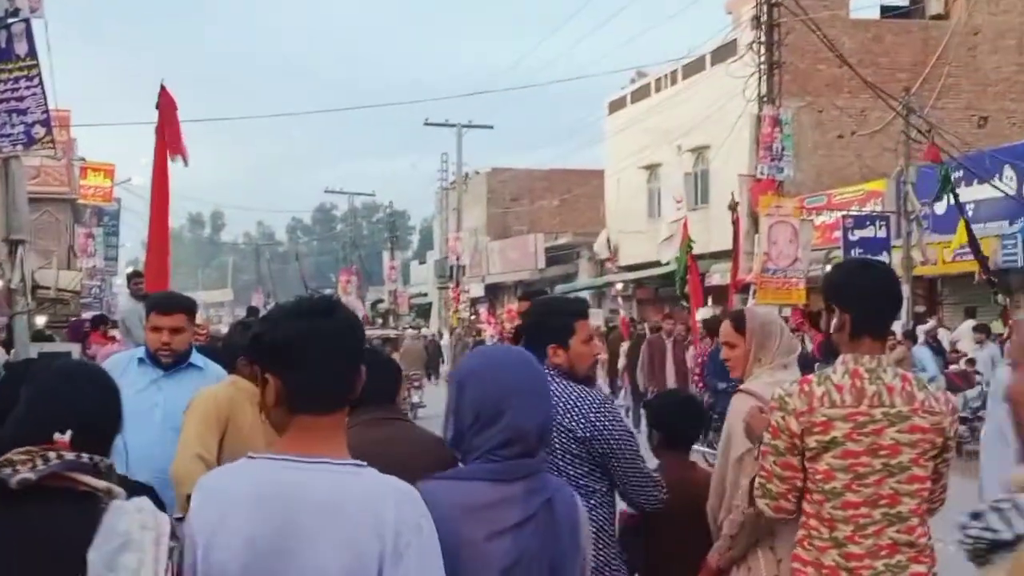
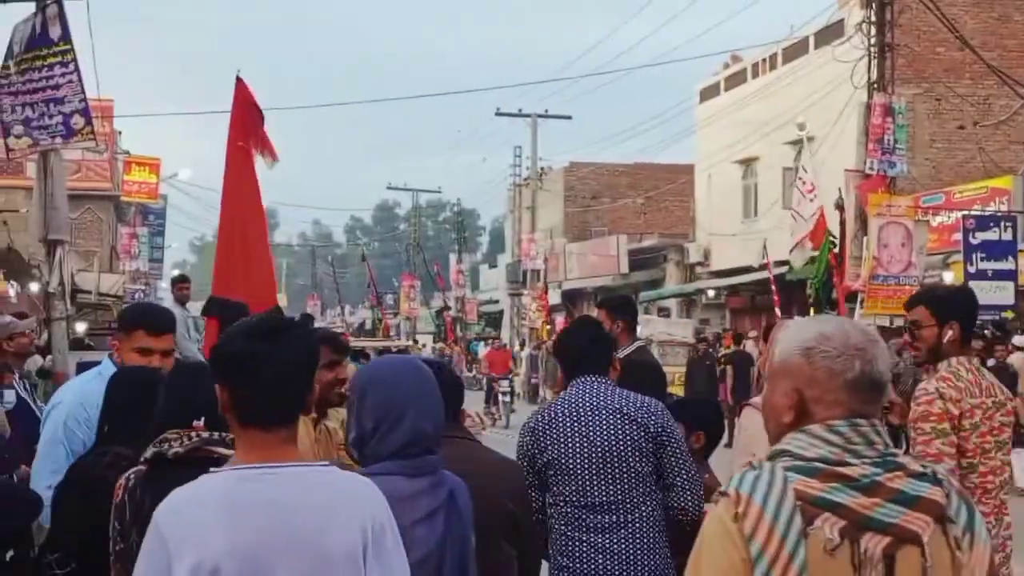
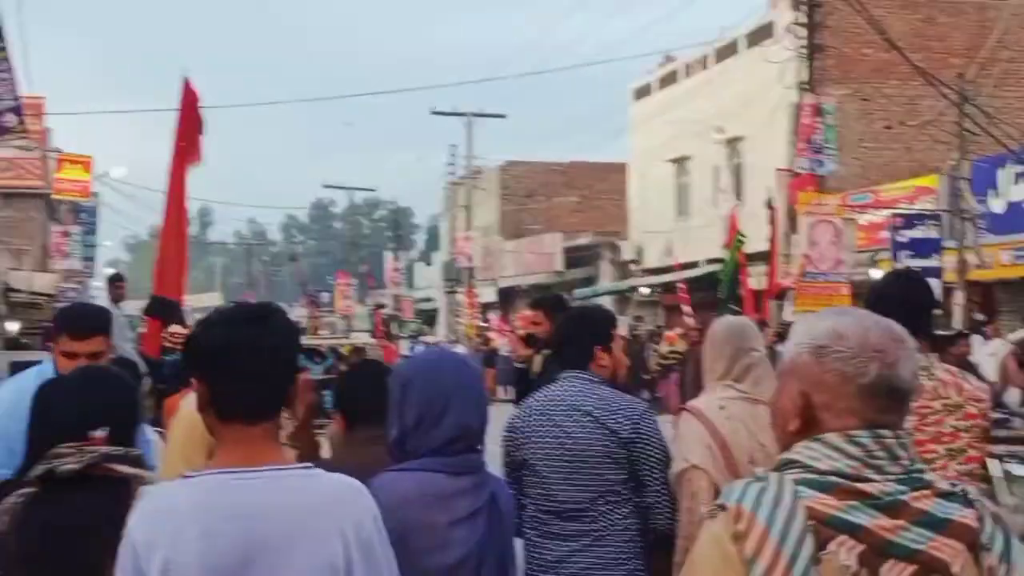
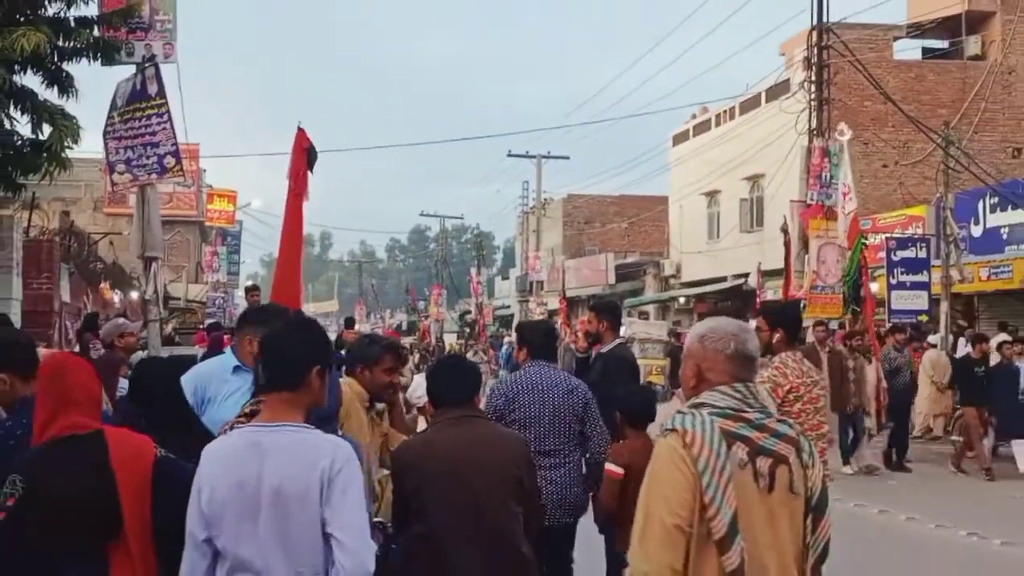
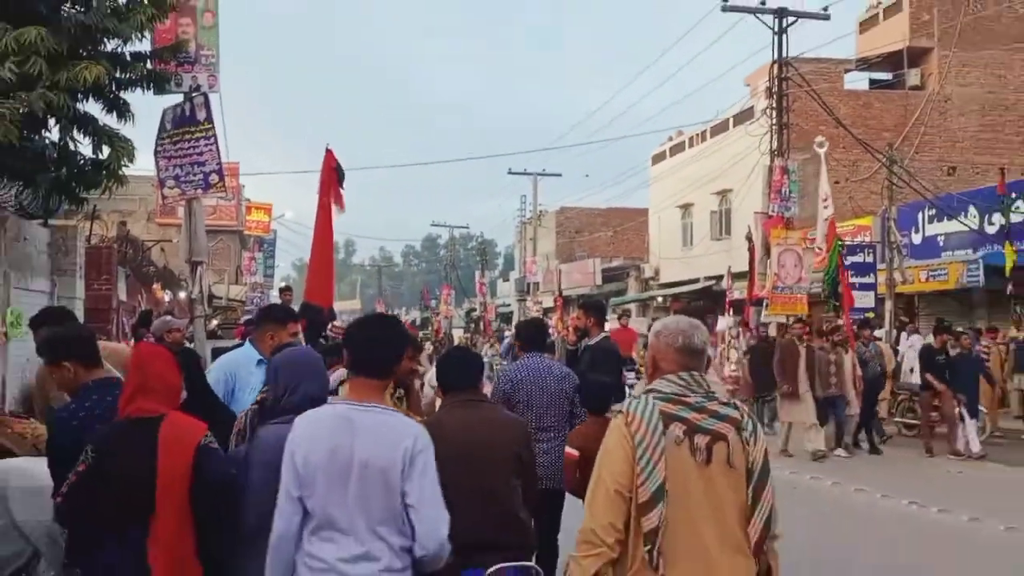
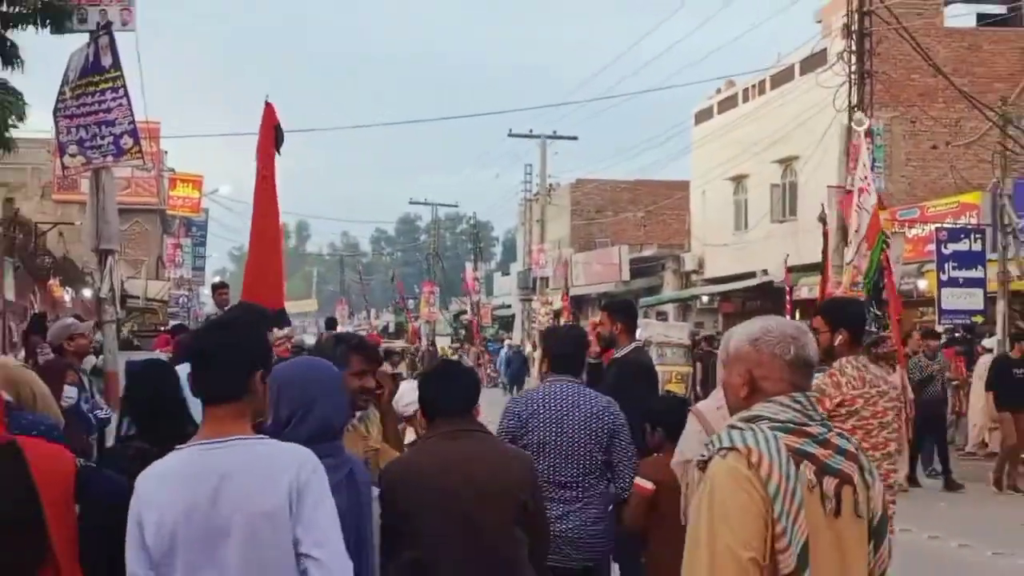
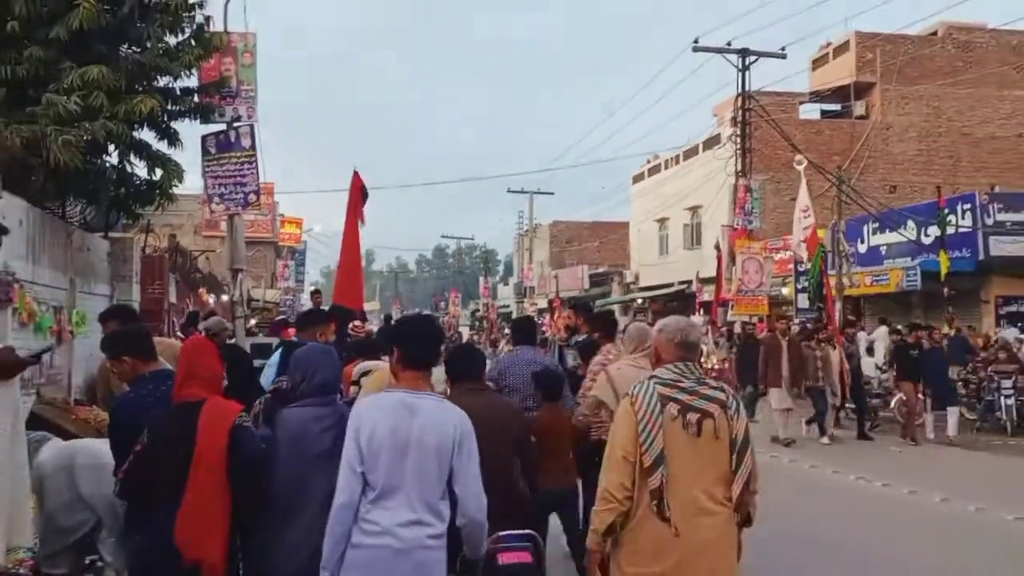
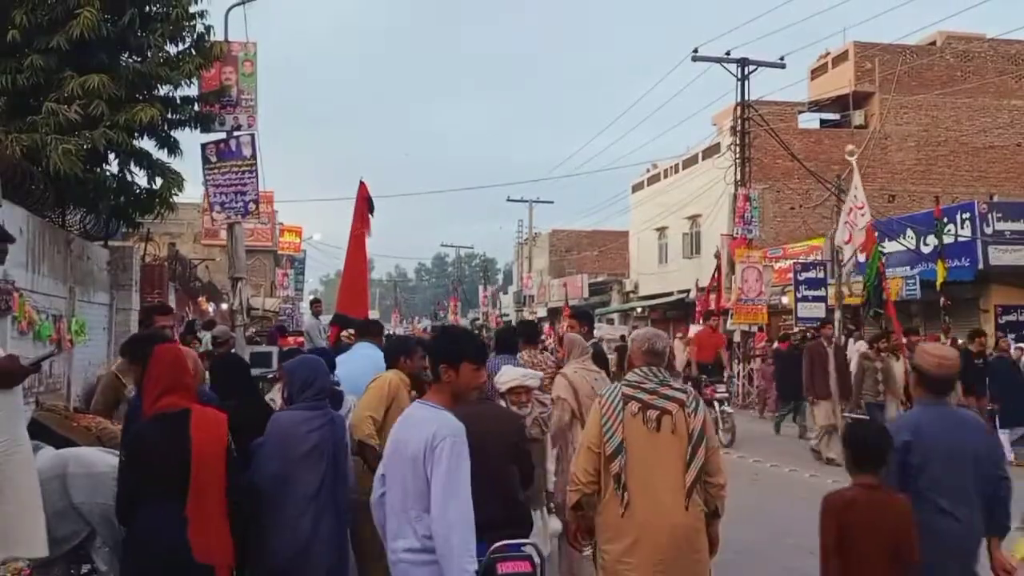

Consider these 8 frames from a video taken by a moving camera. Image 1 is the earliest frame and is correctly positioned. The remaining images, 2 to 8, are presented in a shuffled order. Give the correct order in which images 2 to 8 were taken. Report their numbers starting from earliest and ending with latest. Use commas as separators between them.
3, 2, 6, 4, 5, 7, 8
